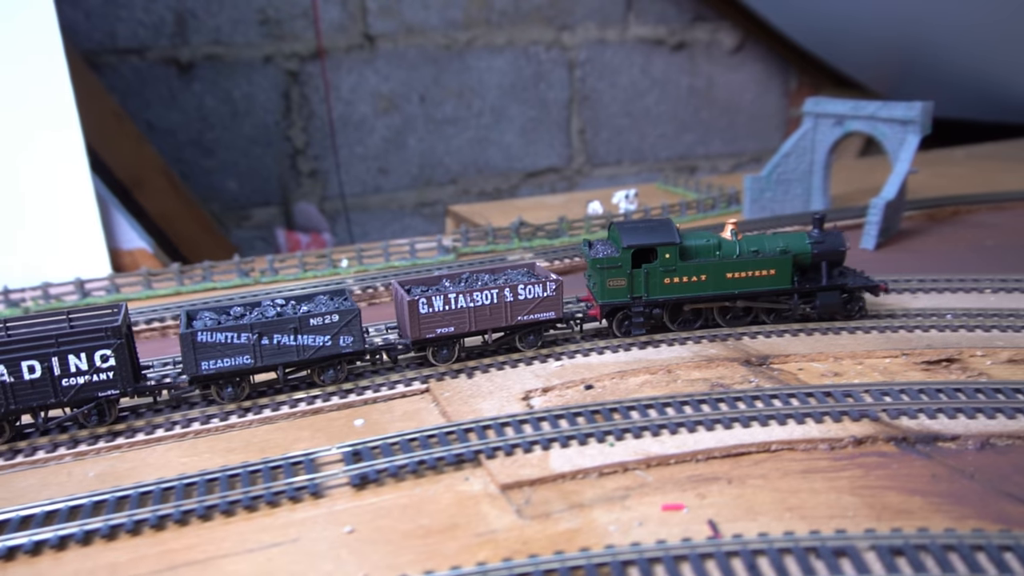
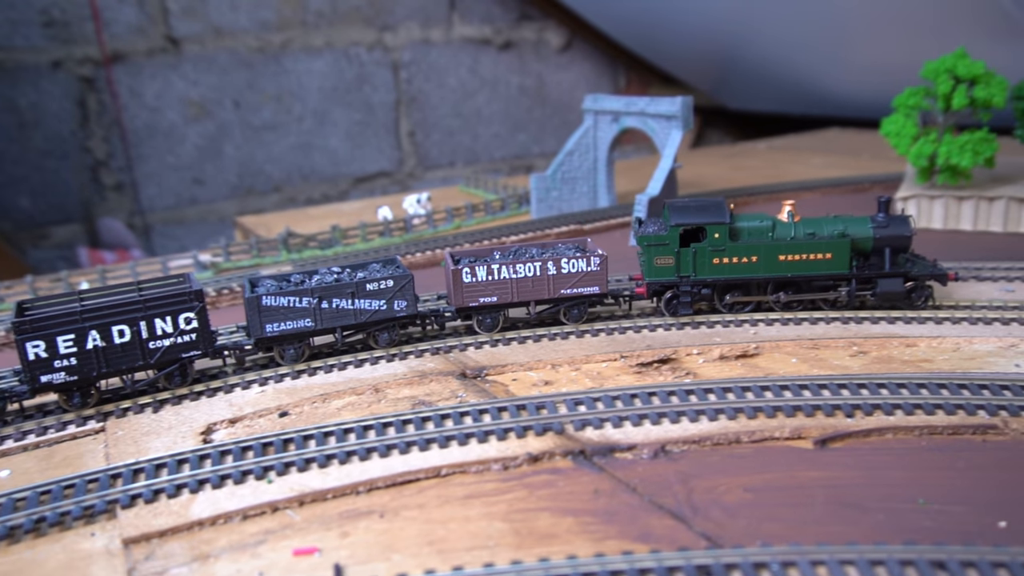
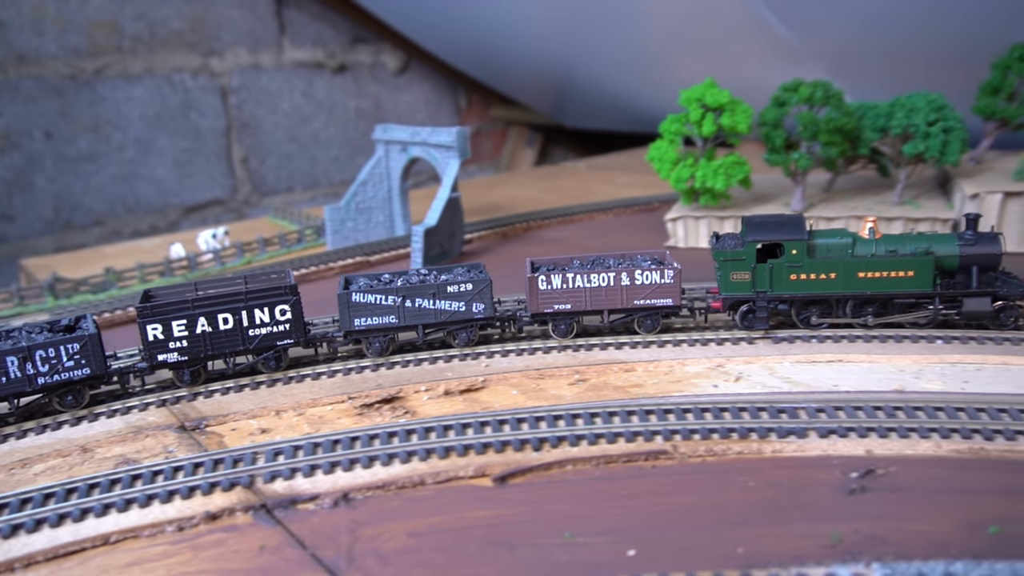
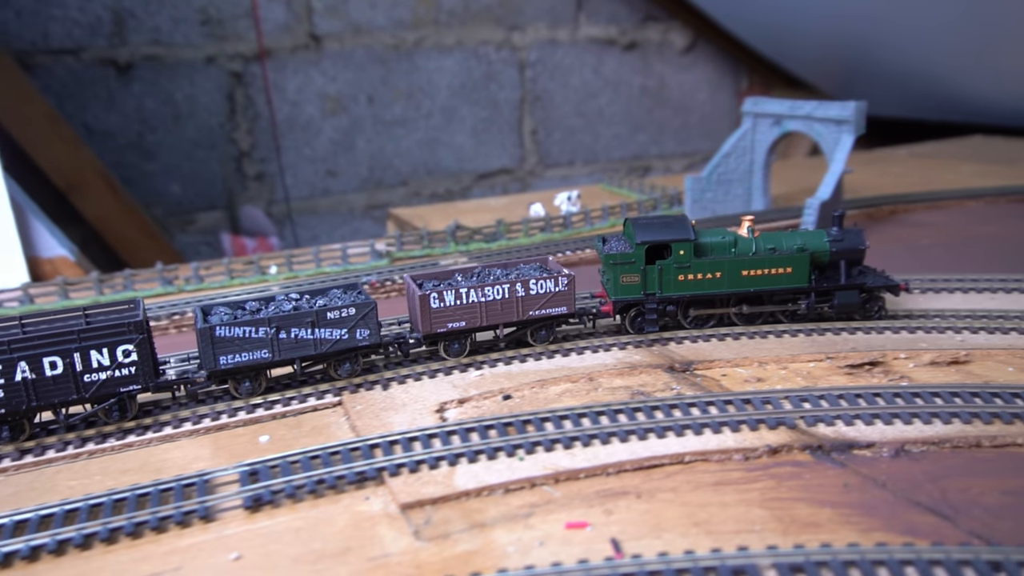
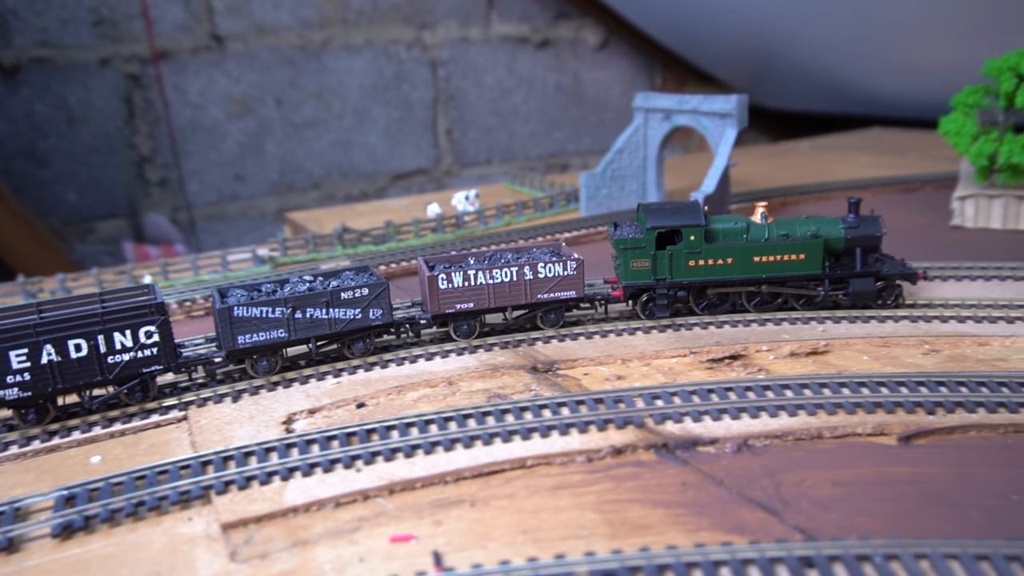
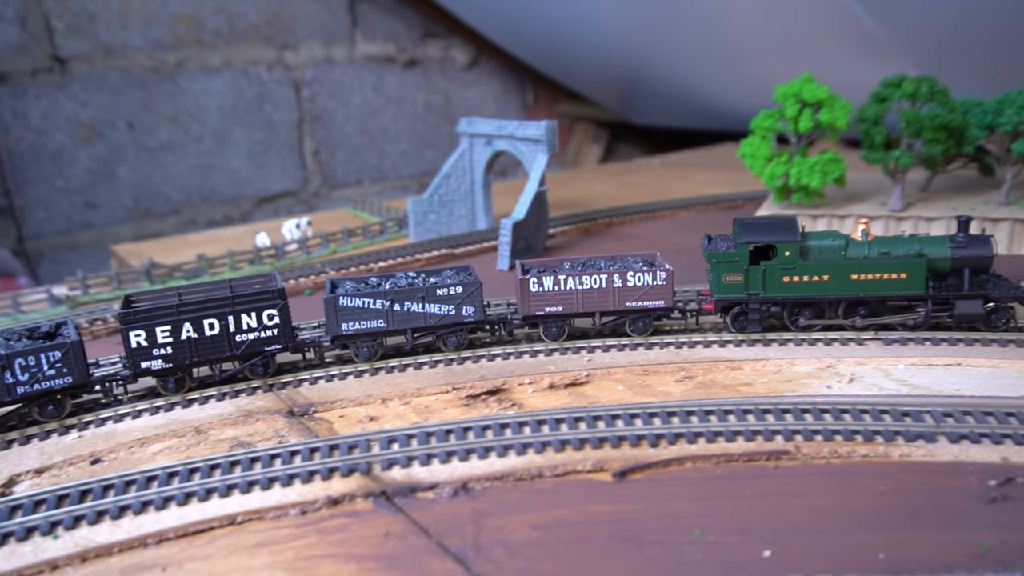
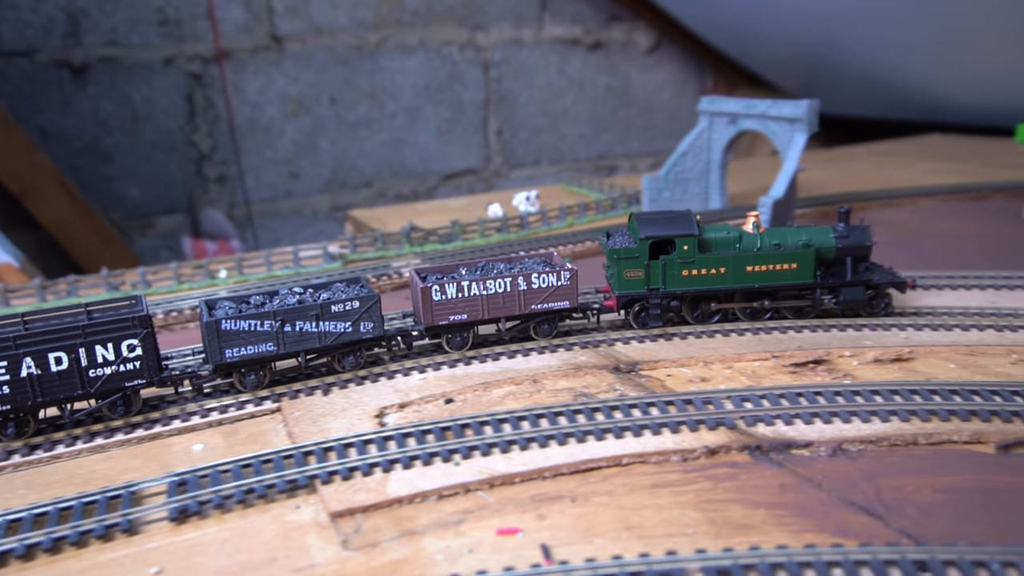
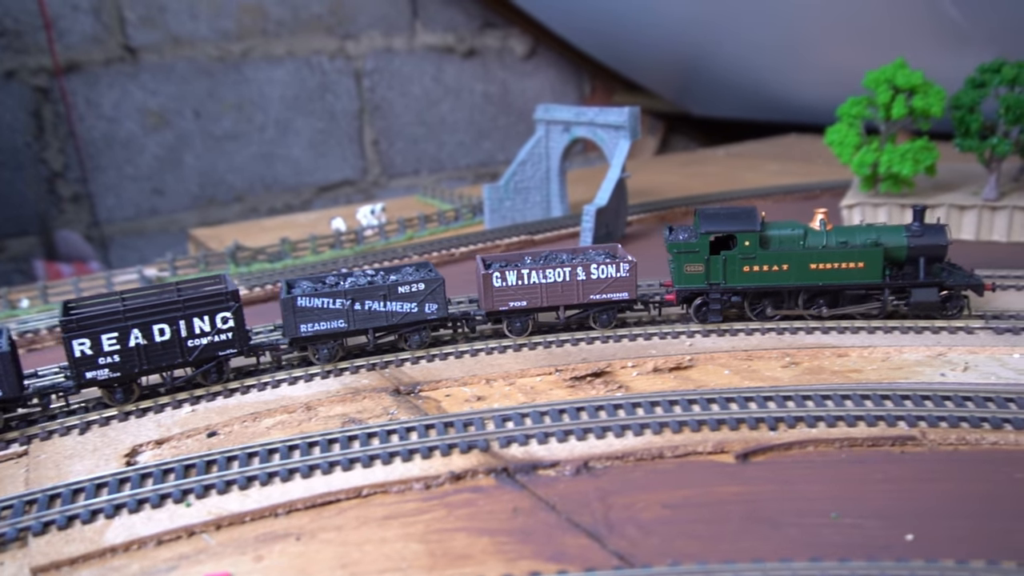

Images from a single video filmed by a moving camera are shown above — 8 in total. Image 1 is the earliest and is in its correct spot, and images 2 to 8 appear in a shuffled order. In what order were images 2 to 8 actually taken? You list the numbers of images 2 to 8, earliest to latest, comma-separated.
4, 7, 5, 2, 8, 6, 3
